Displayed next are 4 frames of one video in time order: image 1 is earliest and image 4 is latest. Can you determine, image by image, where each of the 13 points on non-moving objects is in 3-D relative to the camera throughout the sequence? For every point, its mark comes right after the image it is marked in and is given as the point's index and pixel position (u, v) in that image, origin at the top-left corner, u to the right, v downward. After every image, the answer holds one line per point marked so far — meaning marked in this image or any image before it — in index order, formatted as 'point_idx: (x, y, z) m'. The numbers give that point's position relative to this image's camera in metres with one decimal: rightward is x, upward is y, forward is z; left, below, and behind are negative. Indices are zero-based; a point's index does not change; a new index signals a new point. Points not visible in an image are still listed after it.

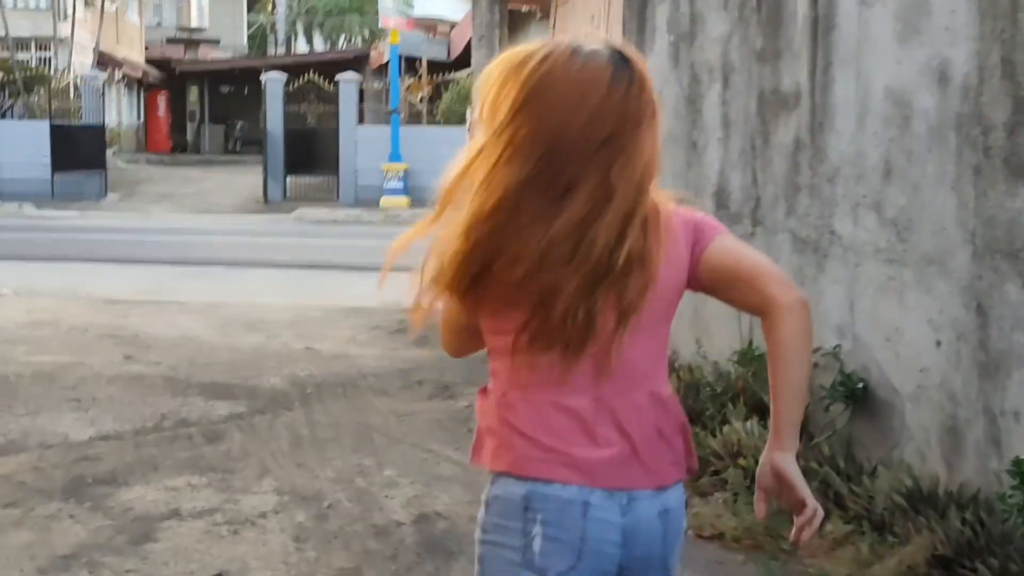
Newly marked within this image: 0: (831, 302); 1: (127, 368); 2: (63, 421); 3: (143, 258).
0: (+1.2, -0.1, +5.2) m
1: (-2.0, -0.4, +6.9) m
2: (-2.0, -0.6, +6.0) m
3: (-4.1, +0.3, +15.0) m
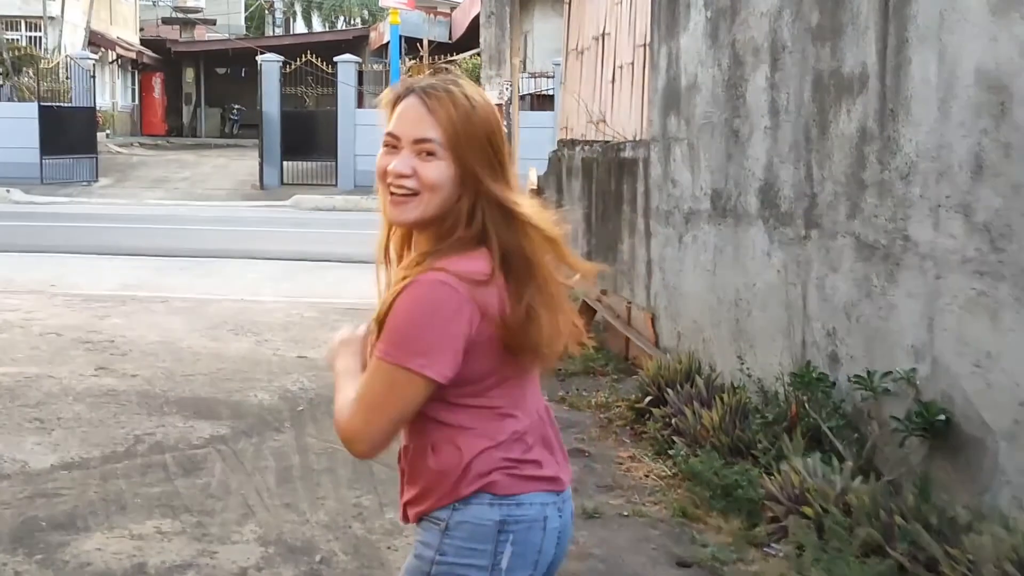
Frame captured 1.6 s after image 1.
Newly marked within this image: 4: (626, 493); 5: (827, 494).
0: (+1.3, -0.1, +4.5) m
1: (-1.9, -0.4, +6.2) m
2: (-1.9, -0.6, +5.3) m
3: (-4.0, +0.4, +14.3) m
4: (+0.4, -0.7, +4.7) m
5: (+0.9, -0.6, +4.0) m
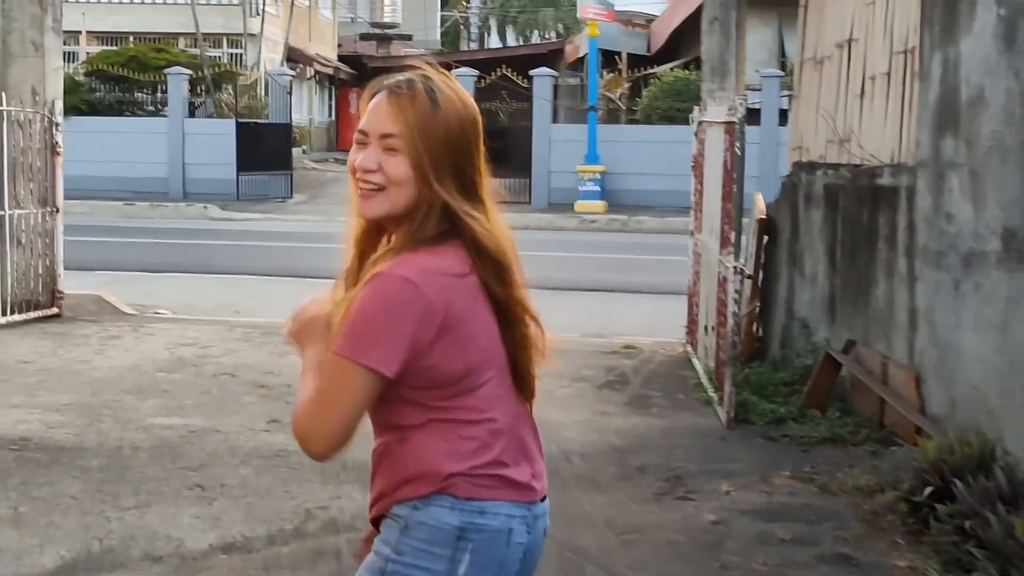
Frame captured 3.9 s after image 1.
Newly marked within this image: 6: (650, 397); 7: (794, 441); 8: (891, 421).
0: (+1.9, -0.3, +3.3) m
1: (-1.0, -0.6, +5.4) m
2: (-1.1, -0.8, +4.6) m
3: (-2.0, +0.2, +13.7) m
4: (+1.1, -0.9, +3.6) m
5: (+1.5, -0.8, +2.9) m
6: (+0.7, -0.5, +6.4) m
7: (+1.2, -0.6, +5.5) m
8: (+1.5, -0.5, +5.5) m
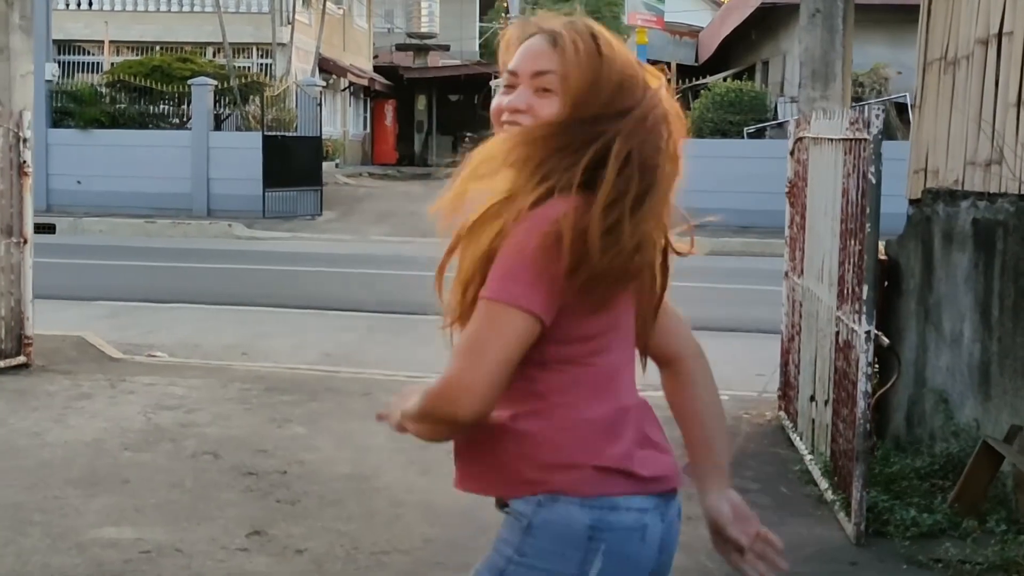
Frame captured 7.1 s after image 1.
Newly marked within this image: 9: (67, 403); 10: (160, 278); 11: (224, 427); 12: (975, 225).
0: (+2.1, -0.5, +1.8) m
1: (-0.8, -0.8, +4.0) m
2: (-1.0, -1.0, +3.2) m
3: (-1.5, -0.1, +12.4) m
4: (+1.2, -1.1, +2.2) m
5: (+1.6, -1.0, +1.4) m
6: (+0.9, -0.8, +5.0) m
7: (+1.3, -0.9, +4.1) m
8: (+1.7, -0.8, +4.1) m
9: (-2.1, -0.5, +6.3) m
10: (-3.6, +0.1, +14.0) m
11: (-1.3, -0.6, +5.9) m
12: (+1.7, +0.2, +4.9) m
